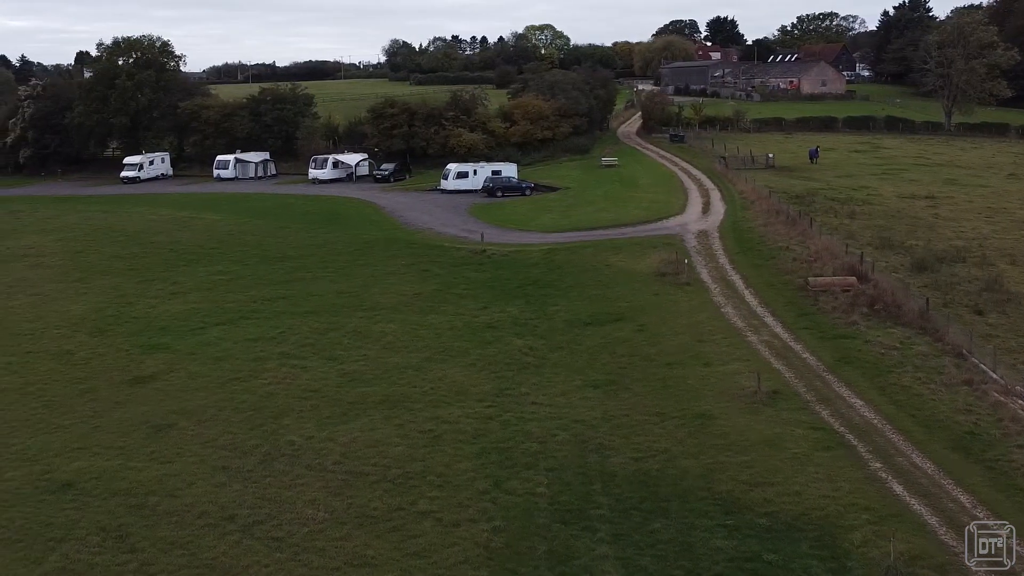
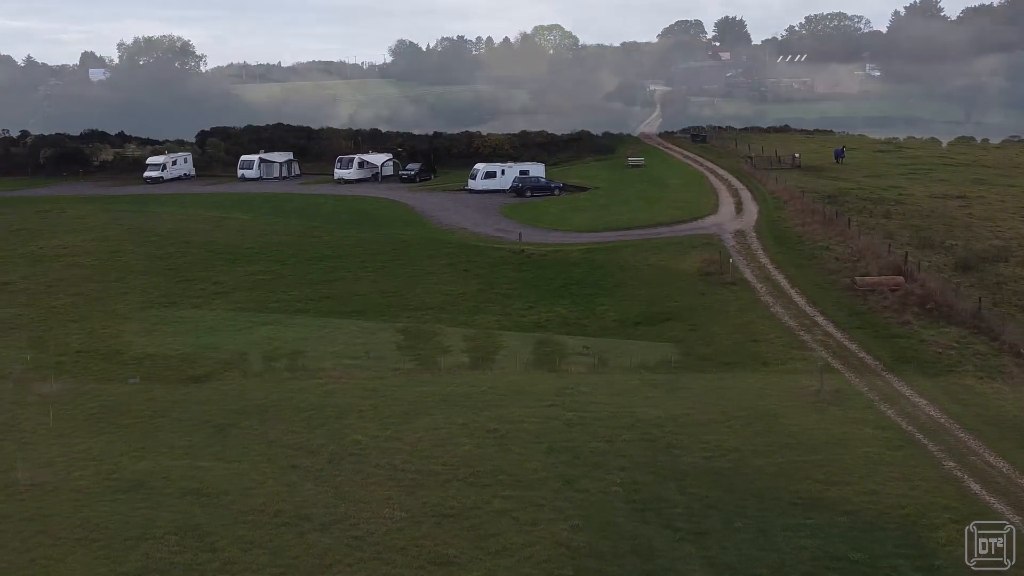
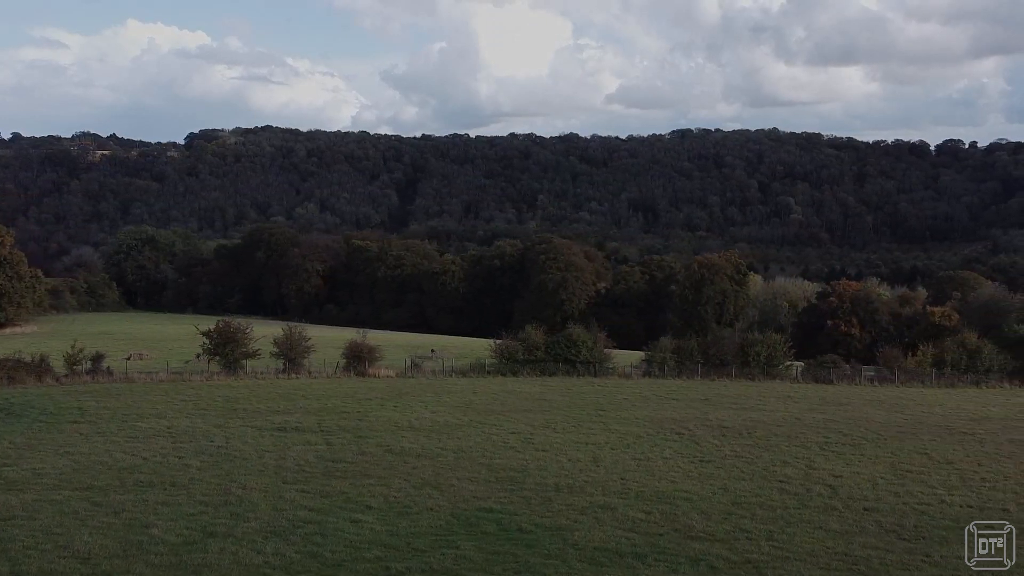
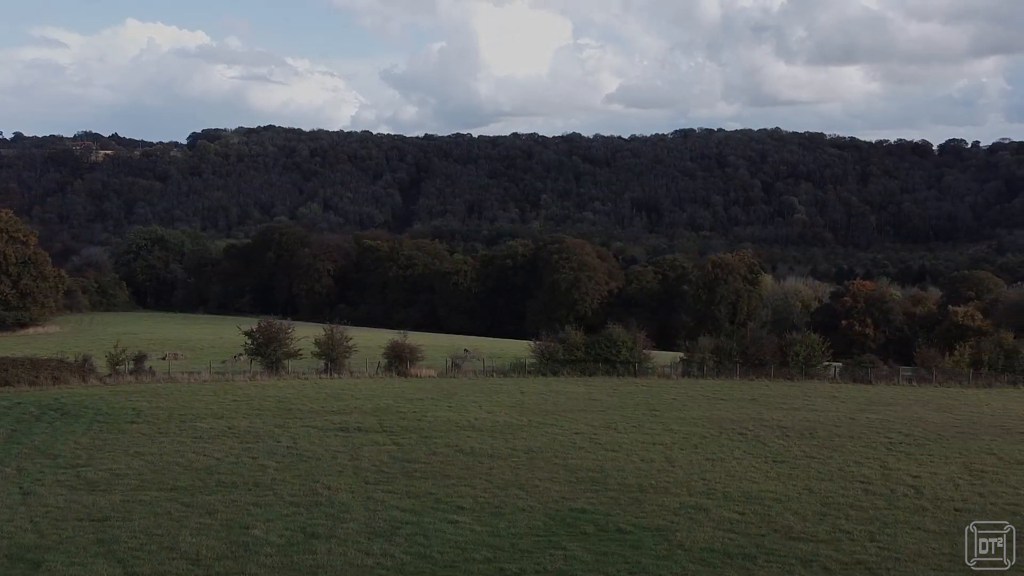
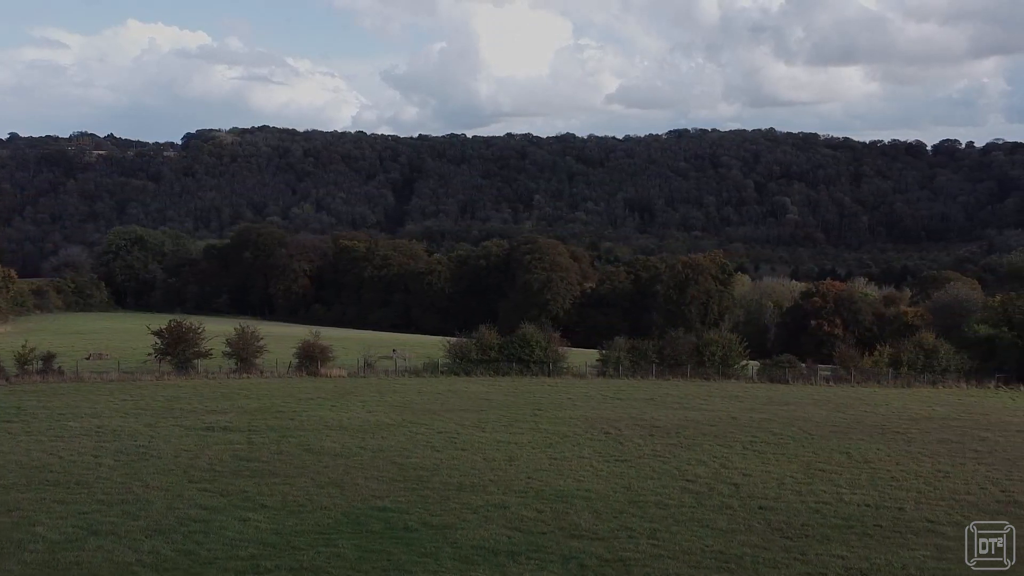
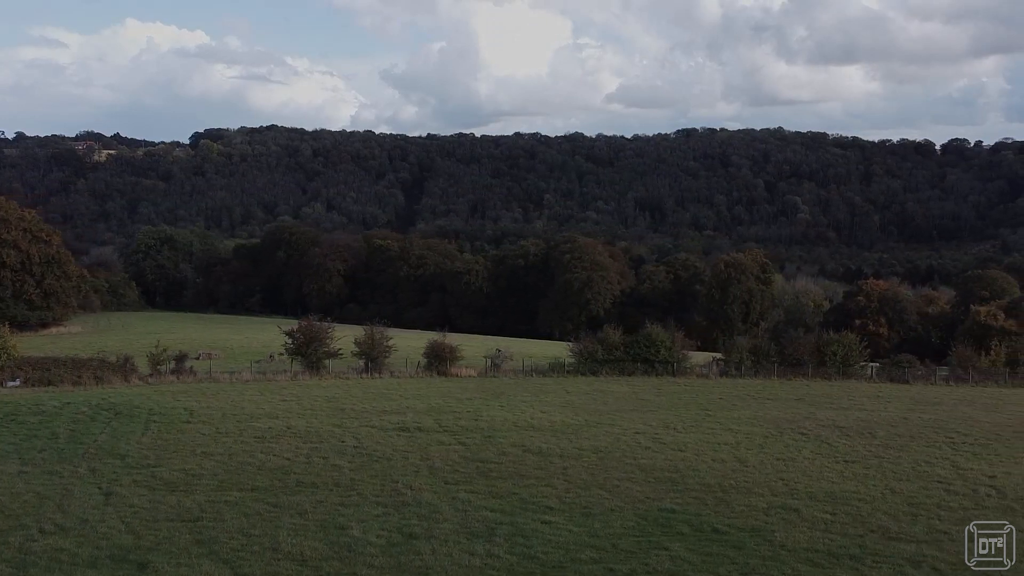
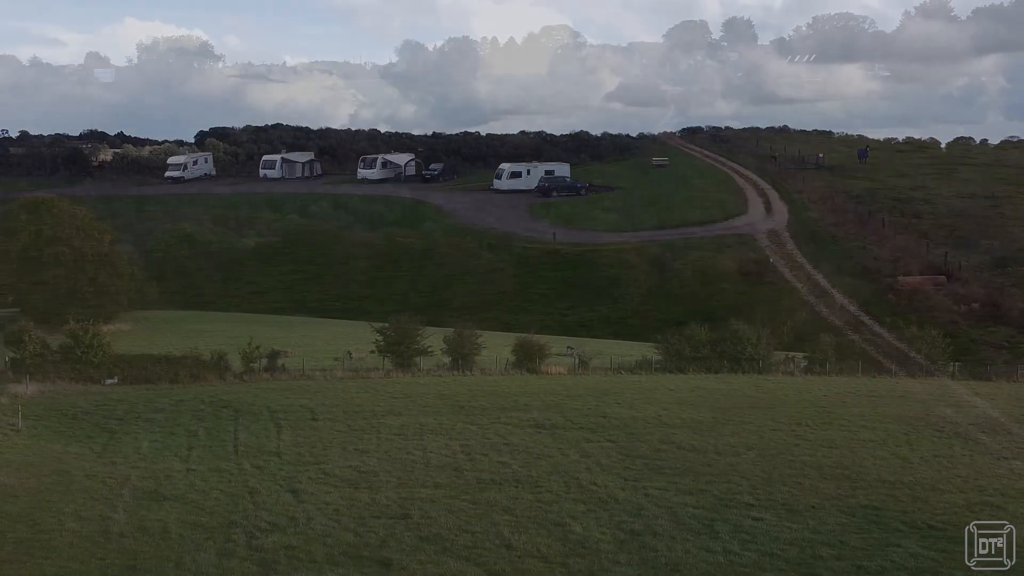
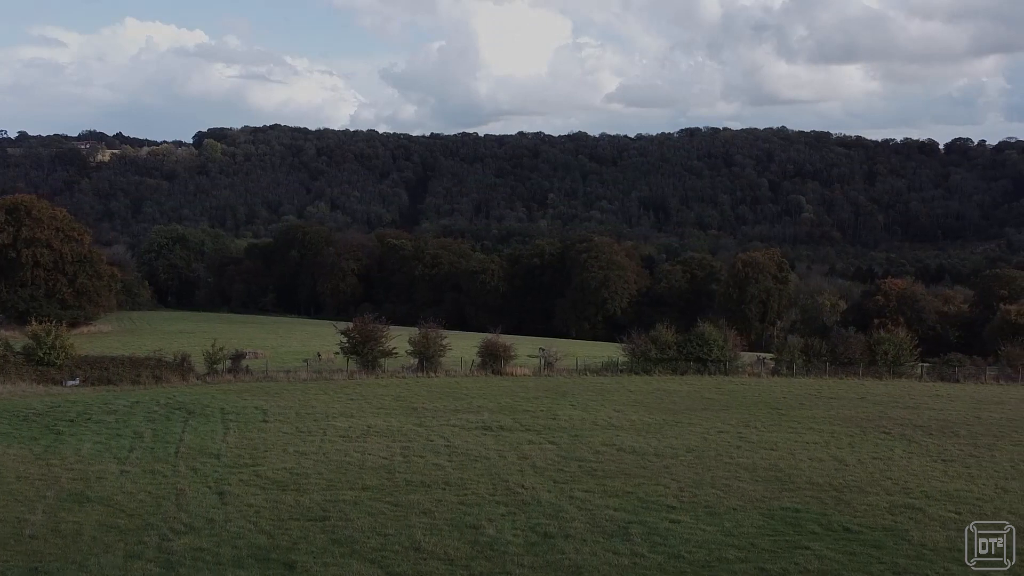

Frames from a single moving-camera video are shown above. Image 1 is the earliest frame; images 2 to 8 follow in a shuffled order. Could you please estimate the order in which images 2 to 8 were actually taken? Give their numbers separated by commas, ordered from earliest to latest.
2, 7, 8, 6, 4, 3, 5
